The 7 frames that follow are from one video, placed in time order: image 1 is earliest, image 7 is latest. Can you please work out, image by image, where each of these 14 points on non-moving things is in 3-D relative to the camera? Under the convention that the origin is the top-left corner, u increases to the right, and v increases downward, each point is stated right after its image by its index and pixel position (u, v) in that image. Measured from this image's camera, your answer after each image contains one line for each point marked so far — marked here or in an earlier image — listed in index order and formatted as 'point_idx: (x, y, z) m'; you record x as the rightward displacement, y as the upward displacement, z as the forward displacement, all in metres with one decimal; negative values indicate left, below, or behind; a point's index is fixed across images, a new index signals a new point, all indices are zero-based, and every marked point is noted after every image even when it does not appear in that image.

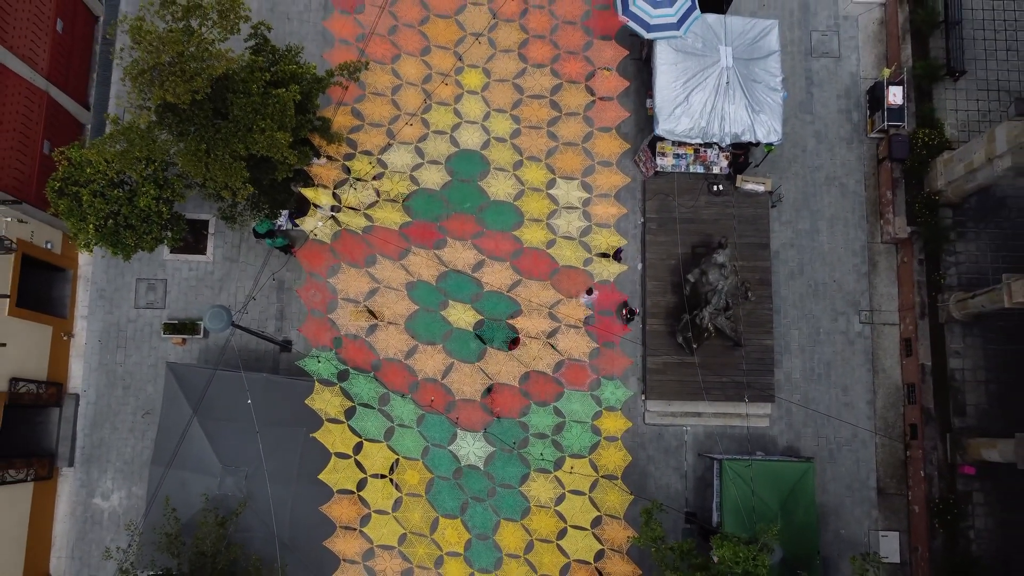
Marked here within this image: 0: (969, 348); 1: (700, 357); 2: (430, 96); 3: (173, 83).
0: (+9.1, -1.2, +16.0) m
1: (+3.7, -1.3, +15.7) m
2: (-1.6, +3.7, +16.3) m
3: (-4.7, +2.9, +11.4) m
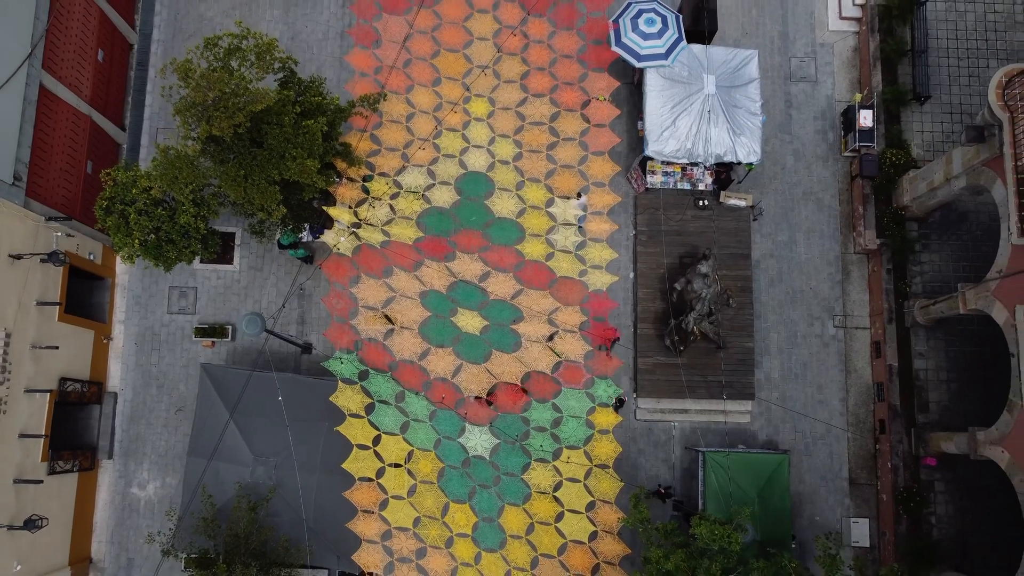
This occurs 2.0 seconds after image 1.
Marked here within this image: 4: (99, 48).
0: (+9.1, -1.3, +17.5) m
1: (+3.7, -1.5, +17.1) m
2: (-1.6, +3.5, +17.8) m
3: (-4.7, +2.7, +12.9) m
4: (-9.0, +5.3, +17.7) m
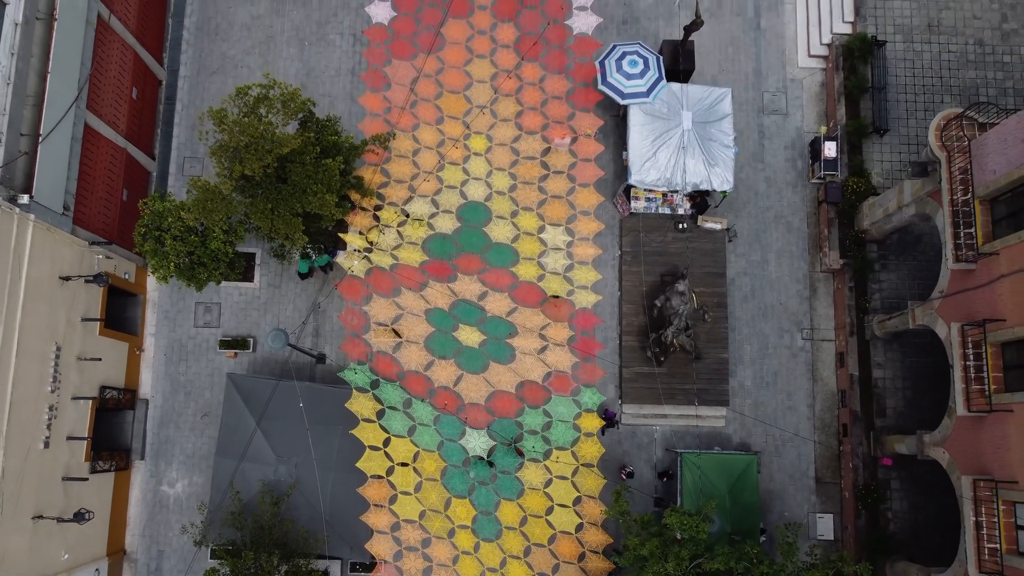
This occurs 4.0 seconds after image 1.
0: (+9.0, -1.7, +19.3) m
1: (+3.6, -1.9, +18.9) m
2: (-1.7, +3.1, +19.6) m
3: (-4.8, +2.3, +14.6) m
4: (-9.1, +4.9, +19.5) m
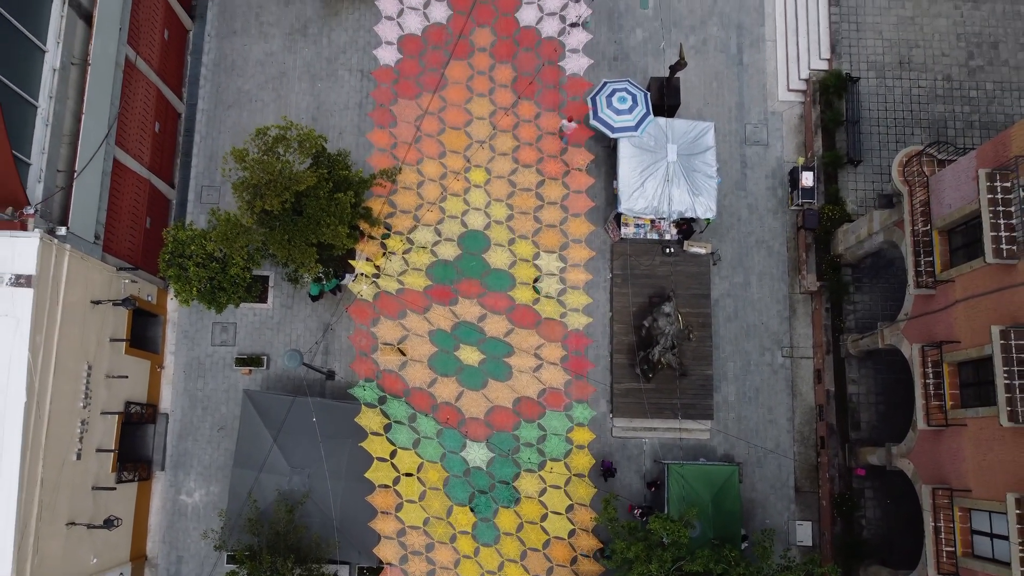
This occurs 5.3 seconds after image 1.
0: (+9.0, -2.3, +20.6) m
1: (+3.6, -2.4, +20.2) m
2: (-1.7, +2.6, +20.9) m
3: (-4.8, +1.9, +16.0) m
4: (-9.2, +4.3, +20.9) m
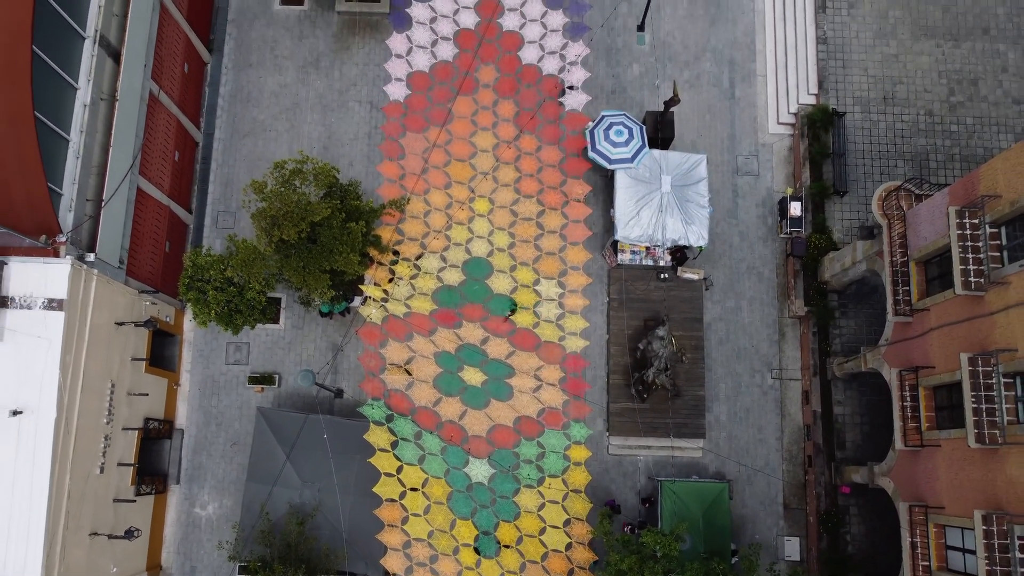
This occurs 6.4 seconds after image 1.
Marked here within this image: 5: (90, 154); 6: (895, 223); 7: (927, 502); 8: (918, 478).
0: (+9.0, -2.9, +21.6) m
1: (+3.6, -3.0, +21.2) m
2: (-1.7, +2.0, +22.0) m
3: (-4.8, +1.3, +17.0) m
4: (-9.1, +3.8, +22.0) m
5: (-9.3, +3.0, +17.8) m
6: (+8.4, +1.4, +17.7) m
7: (+8.4, -4.4, +16.4) m
8: (+8.5, -4.0, +16.9) m
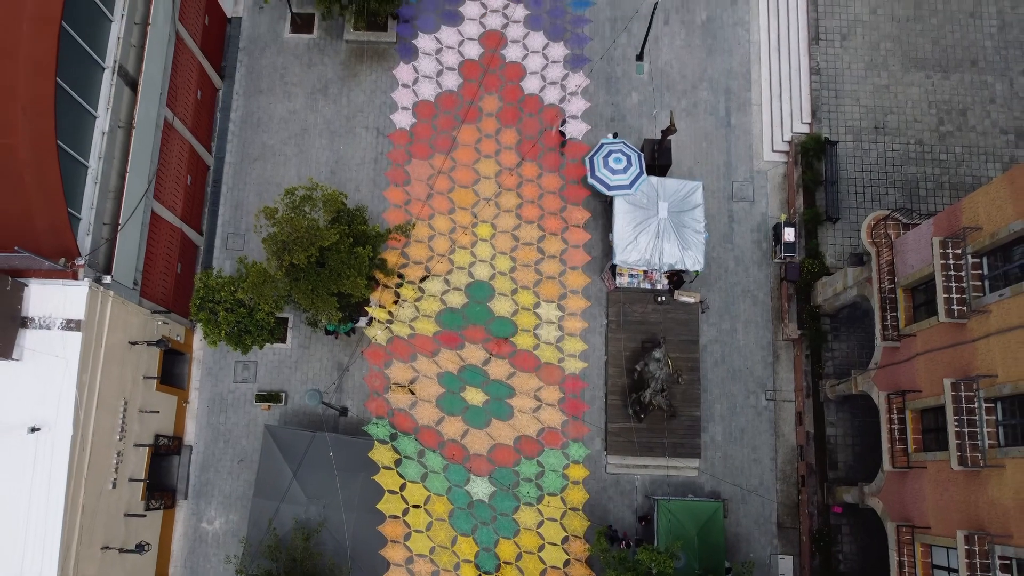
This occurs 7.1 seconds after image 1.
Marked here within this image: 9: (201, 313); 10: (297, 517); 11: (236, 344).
0: (+9.0, -3.6, +22.1) m
1: (+3.6, -3.6, +21.7) m
2: (-1.6, +1.4, +22.6) m
3: (-4.8, +0.9, +17.7) m
4: (-9.1, +3.2, +22.7) m
5: (-9.3, +2.5, +18.5) m
6: (+8.5, +0.9, +18.3) m
7: (+8.4, -4.9, +16.9) m
8: (+8.5, -4.5, +17.4) m
9: (-7.5, -0.6, +19.6) m
10: (-5.2, -5.5, +19.4) m
11: (-6.8, -1.4, +20.0) m
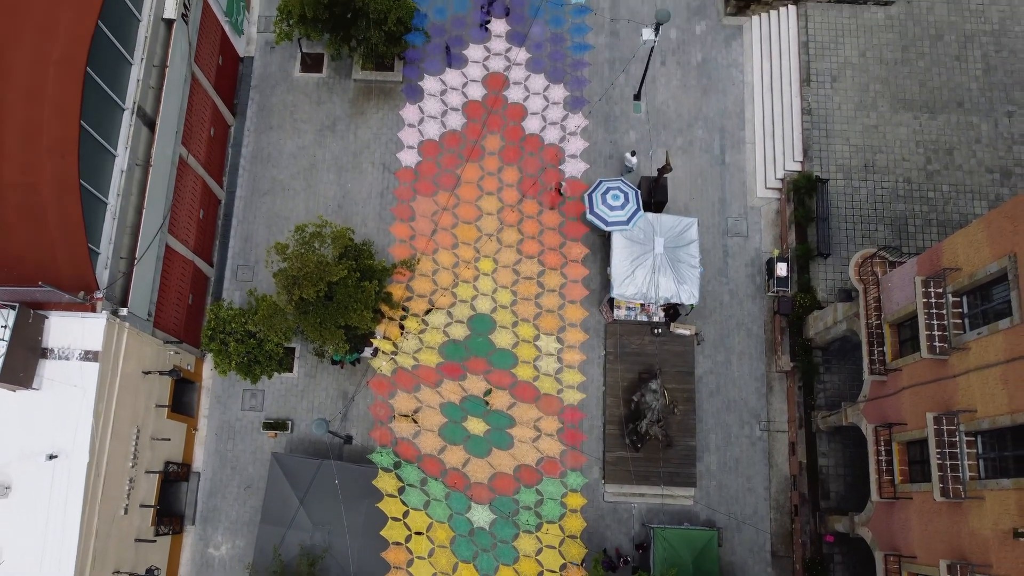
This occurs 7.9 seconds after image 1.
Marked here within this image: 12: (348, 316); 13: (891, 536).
0: (+9.0, -4.6, +22.7) m
1: (+3.6, -4.6, +22.3) m
2: (-1.6, +0.4, +23.4) m
3: (-4.7, +0.1, +18.4) m
4: (-9.1, +2.3, +23.5) m
5: (-9.2, +1.7, +19.3) m
6: (+8.5, 0.0, +19.0) m
7: (+8.4, -5.7, +17.4) m
8: (+8.5, -5.3, +17.9) m
9: (-7.5, -1.4, +20.3) m
10: (-5.2, -6.3, +19.9) m
11: (-6.8, -2.2, +20.6) m
12: (-3.9, -0.7, +19.1) m
13: (+8.5, -5.6, +18.0) m
